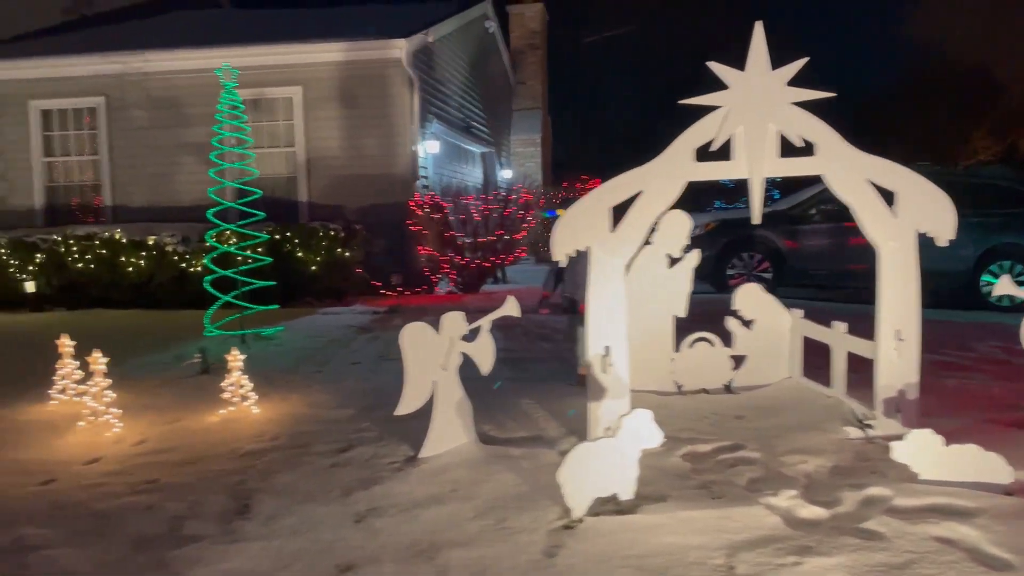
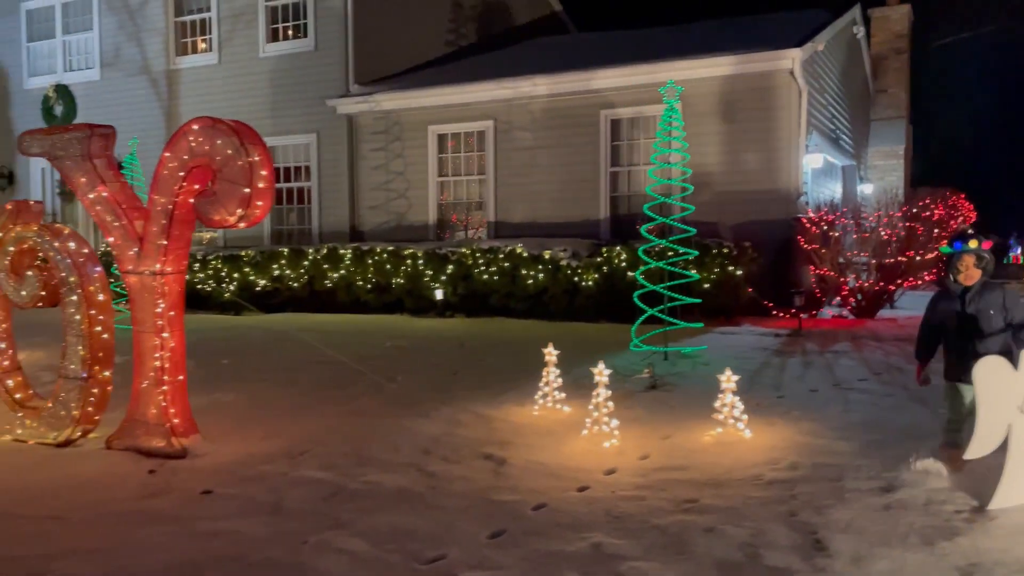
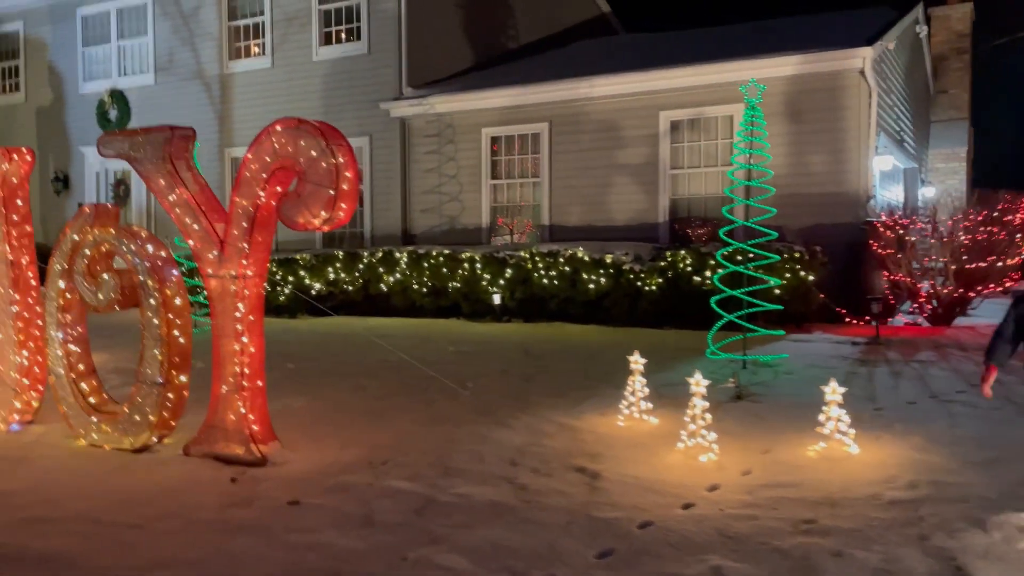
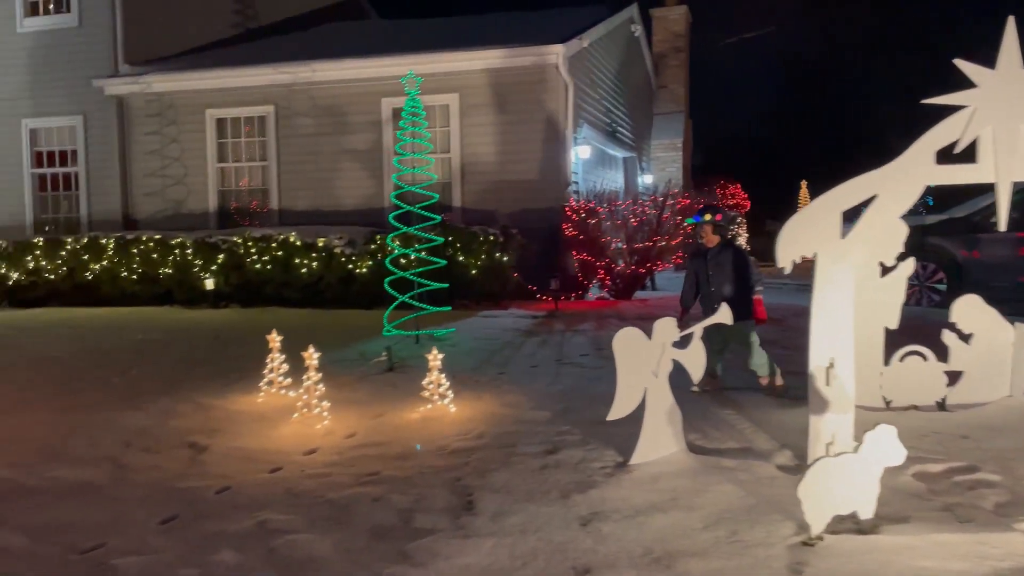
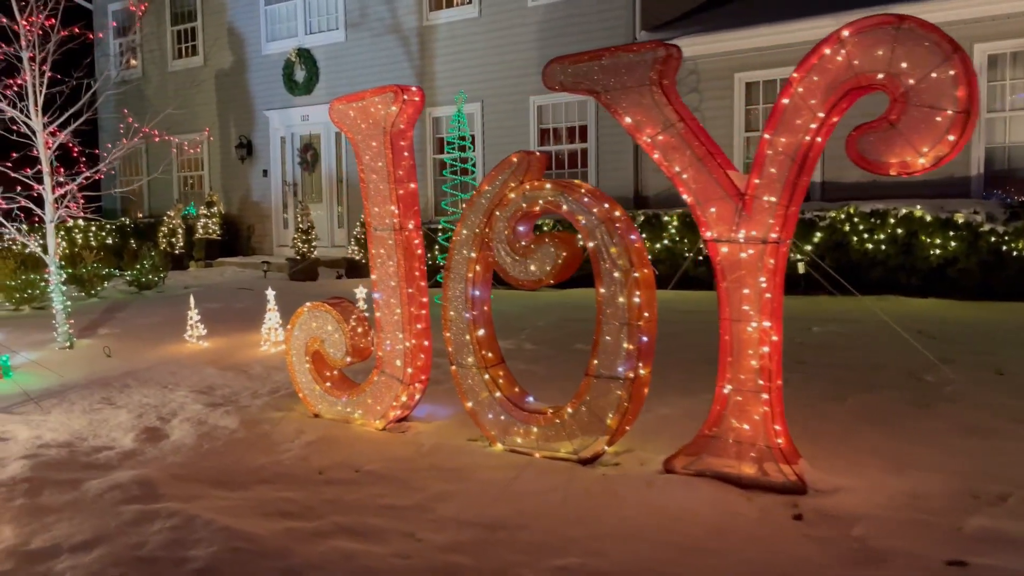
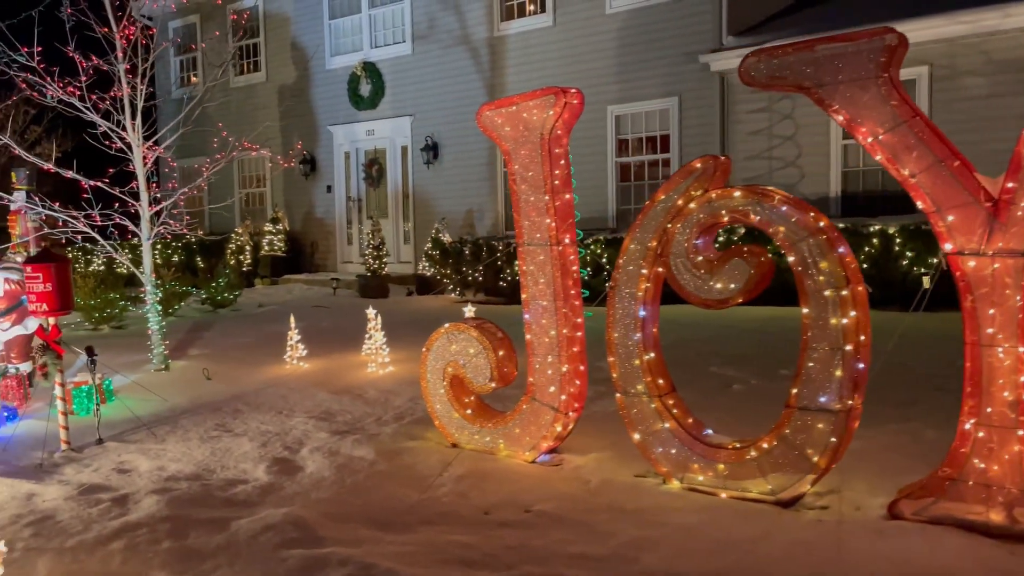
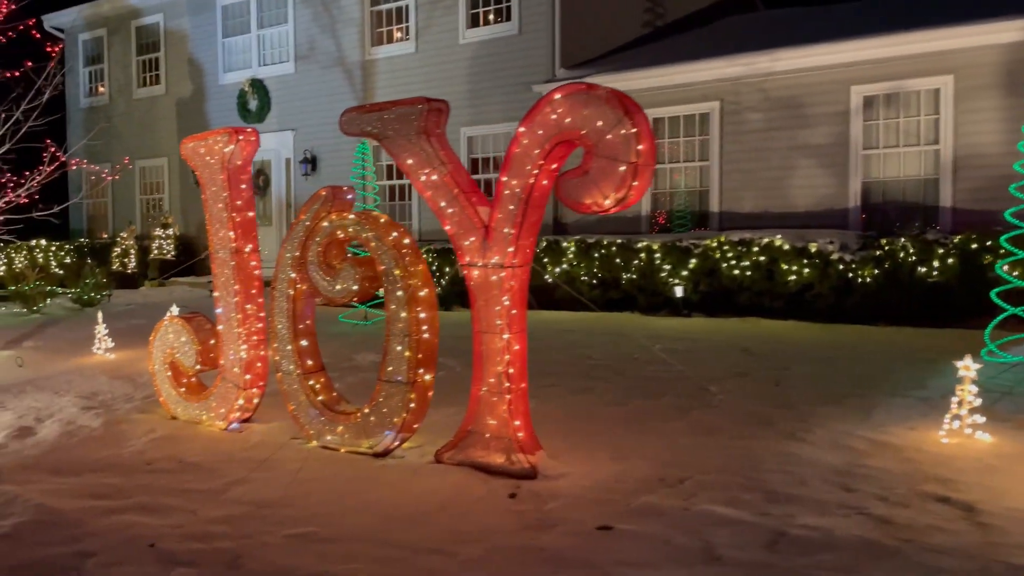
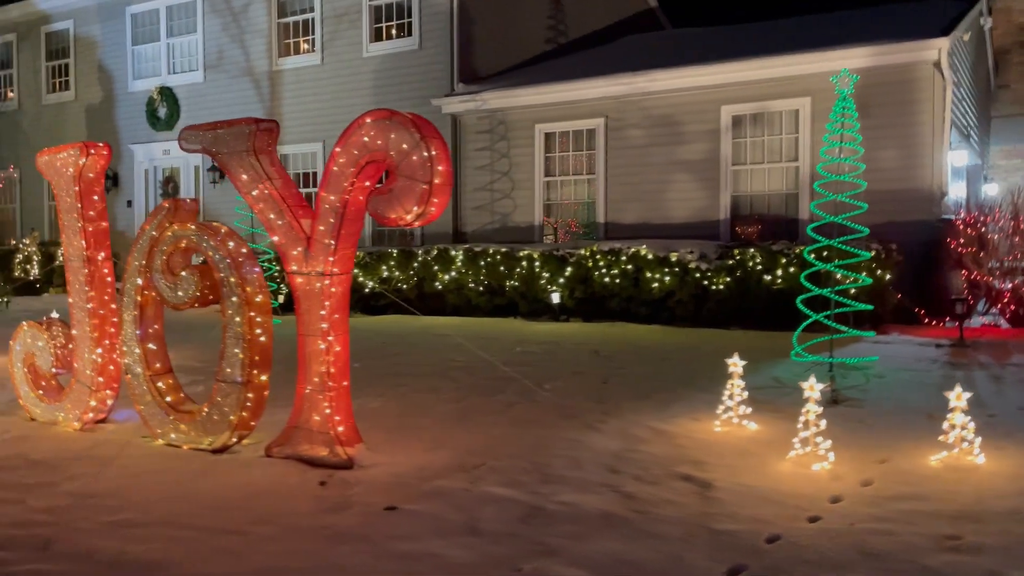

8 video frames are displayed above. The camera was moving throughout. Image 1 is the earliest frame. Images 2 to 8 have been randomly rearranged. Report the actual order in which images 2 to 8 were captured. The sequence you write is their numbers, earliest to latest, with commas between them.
4, 2, 3, 8, 7, 5, 6
